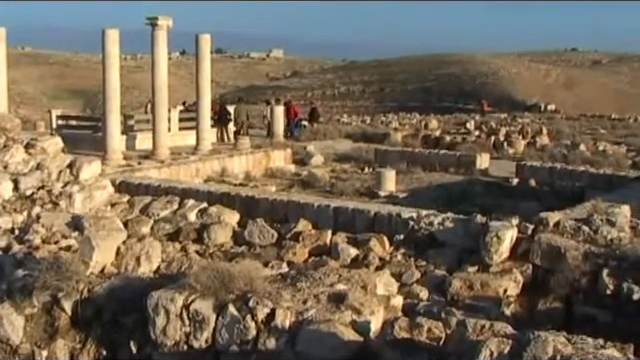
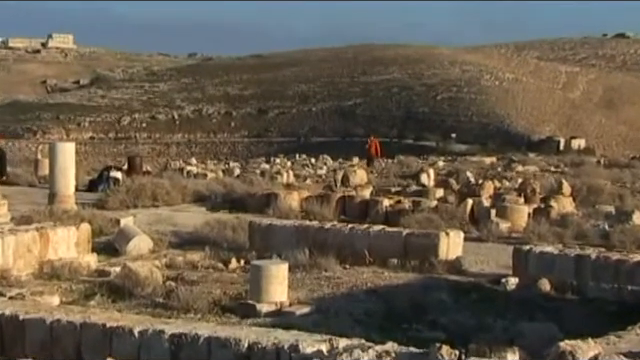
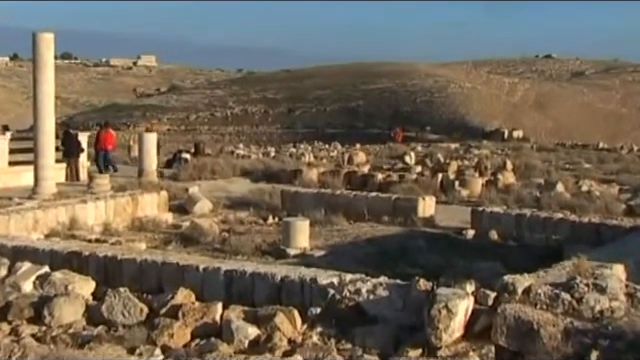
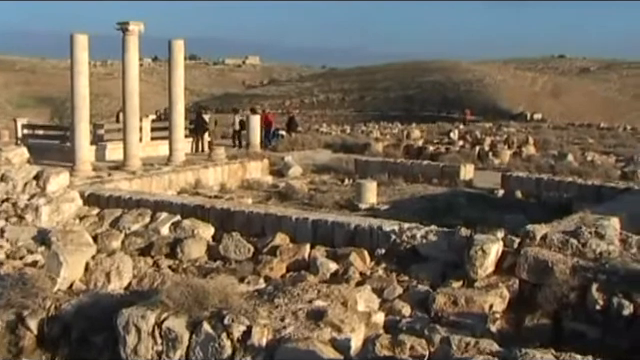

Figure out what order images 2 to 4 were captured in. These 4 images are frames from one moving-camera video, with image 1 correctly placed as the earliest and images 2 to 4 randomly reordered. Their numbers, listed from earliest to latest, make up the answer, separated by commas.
4, 3, 2
